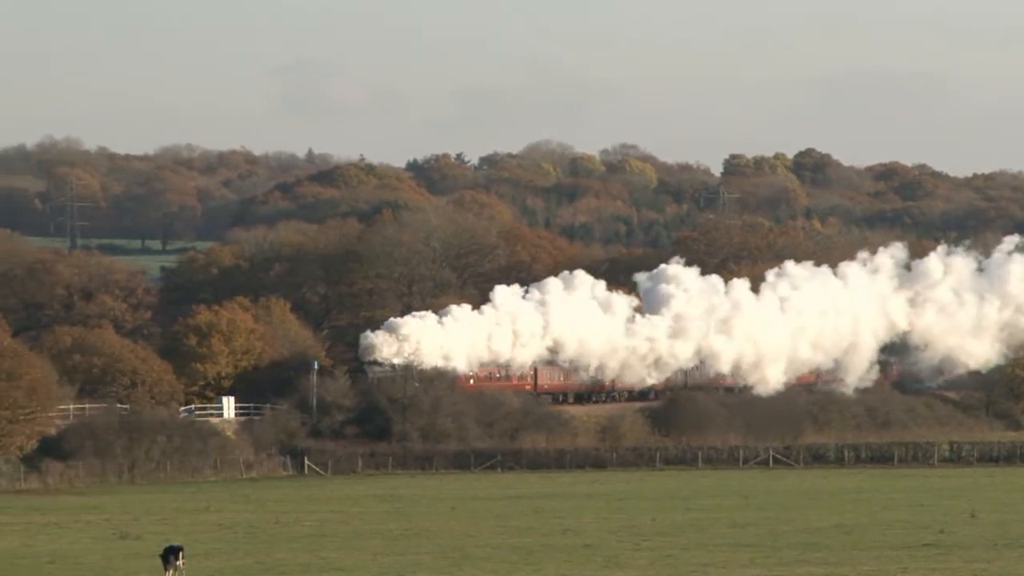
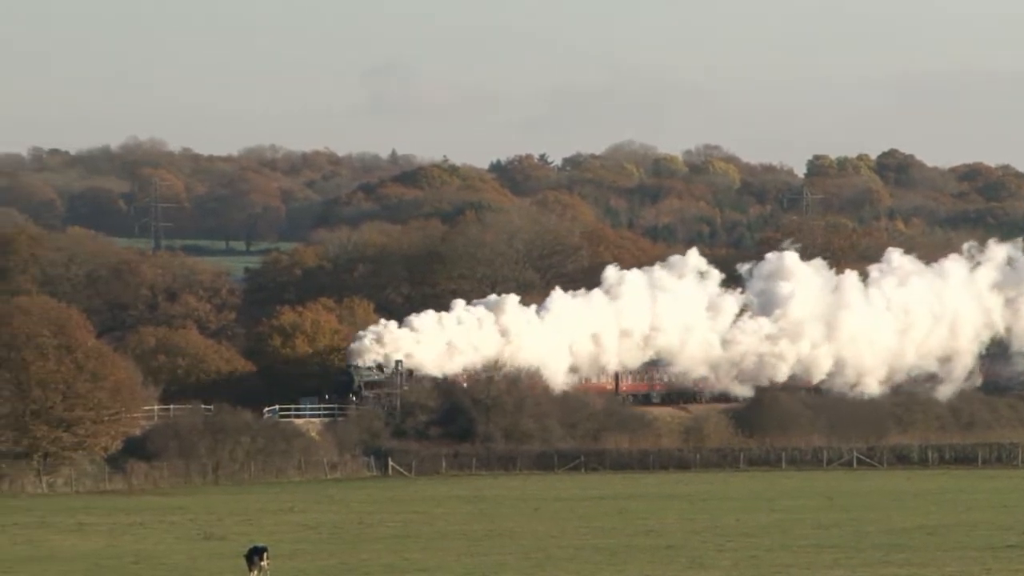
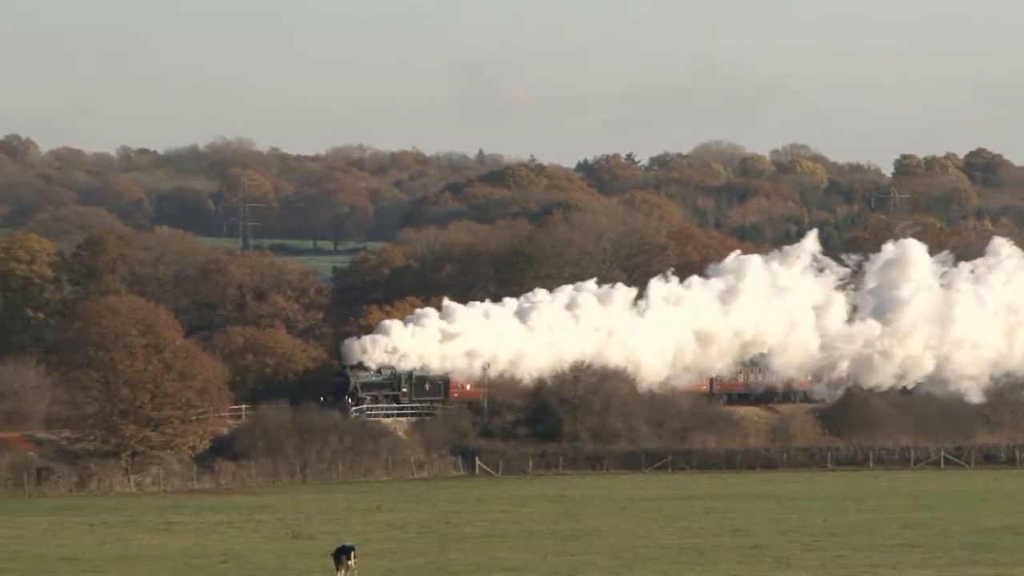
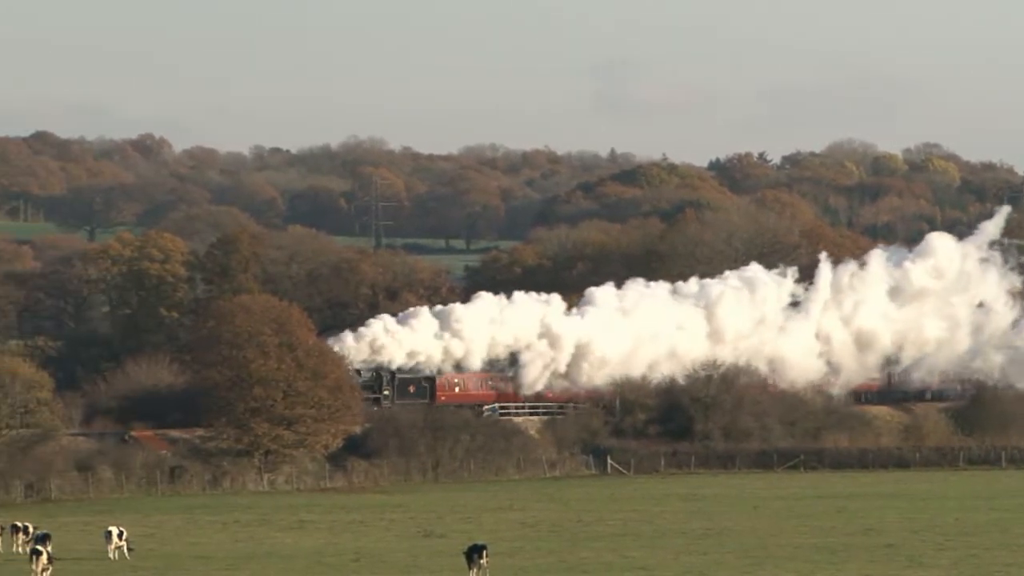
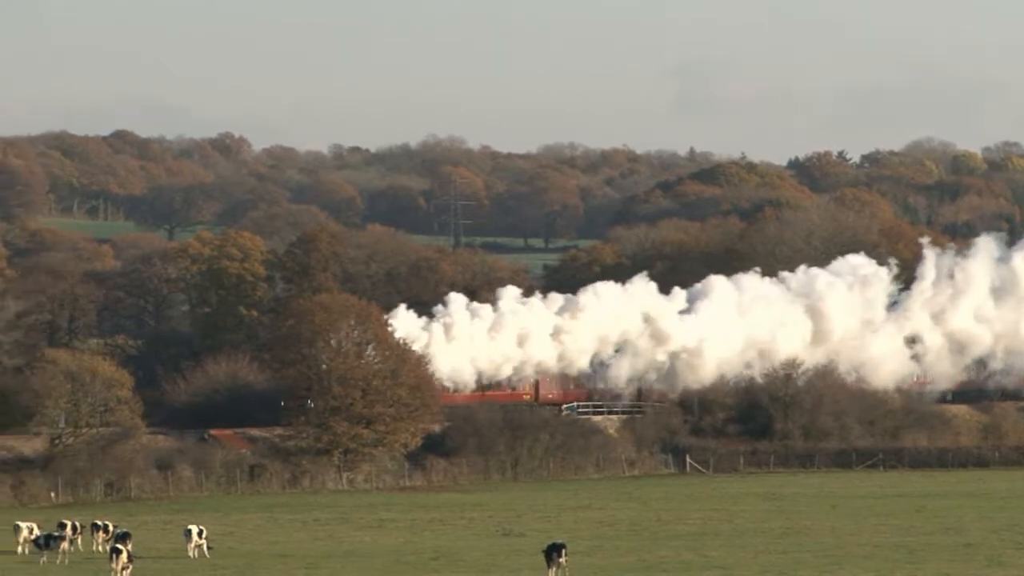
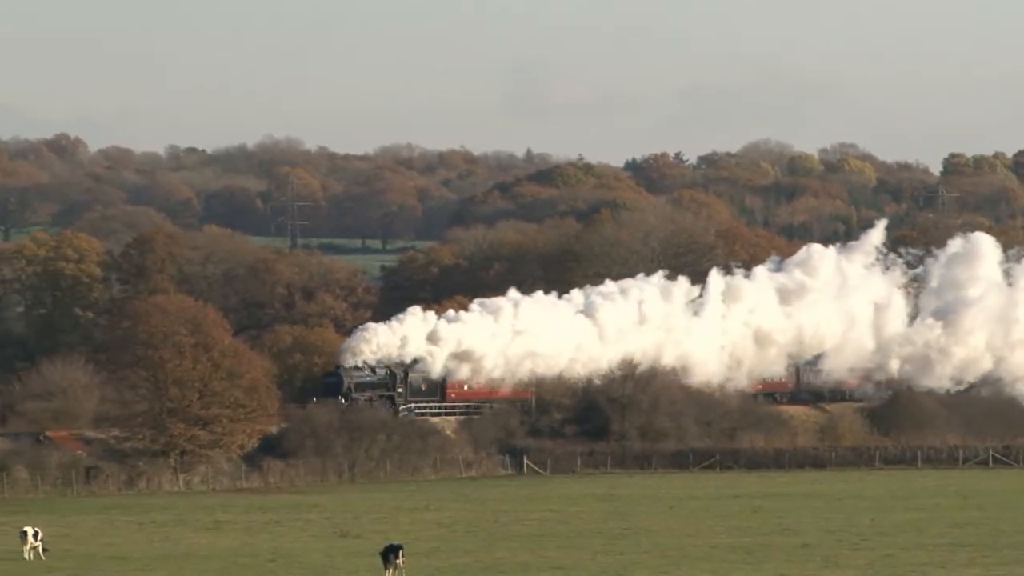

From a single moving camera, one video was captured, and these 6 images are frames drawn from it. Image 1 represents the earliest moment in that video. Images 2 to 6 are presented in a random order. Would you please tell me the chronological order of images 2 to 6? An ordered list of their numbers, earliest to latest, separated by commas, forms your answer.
2, 3, 6, 4, 5
